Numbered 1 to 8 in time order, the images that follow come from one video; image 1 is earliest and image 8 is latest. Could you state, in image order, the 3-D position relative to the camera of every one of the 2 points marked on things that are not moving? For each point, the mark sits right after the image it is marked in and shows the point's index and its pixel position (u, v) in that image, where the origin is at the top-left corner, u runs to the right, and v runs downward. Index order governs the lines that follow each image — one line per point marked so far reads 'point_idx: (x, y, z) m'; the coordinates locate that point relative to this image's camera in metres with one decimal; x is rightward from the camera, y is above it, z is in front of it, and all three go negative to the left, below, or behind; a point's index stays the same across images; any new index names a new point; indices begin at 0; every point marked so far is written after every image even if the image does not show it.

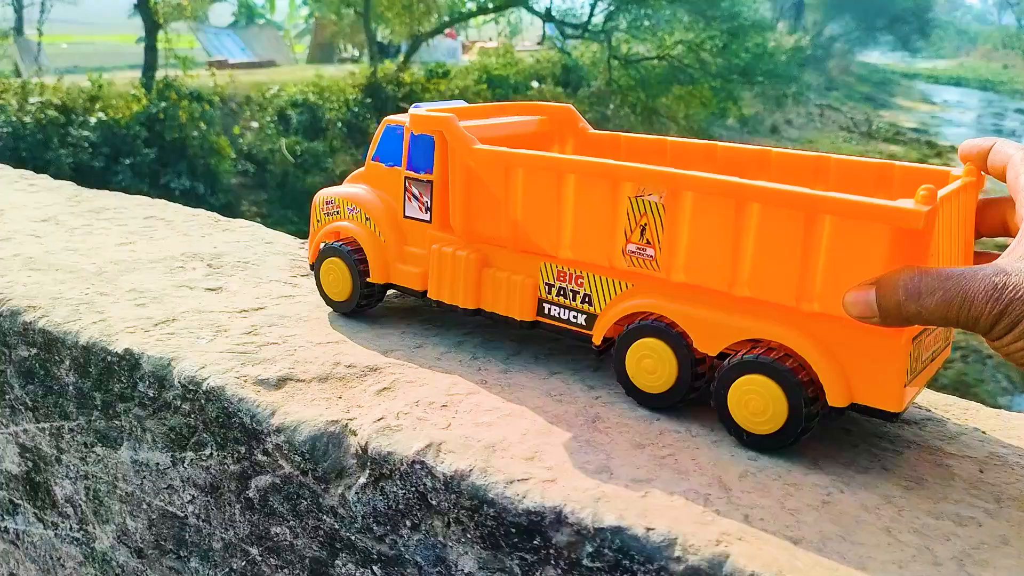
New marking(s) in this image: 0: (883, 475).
0: (+1.1, -0.6, +2.8) m
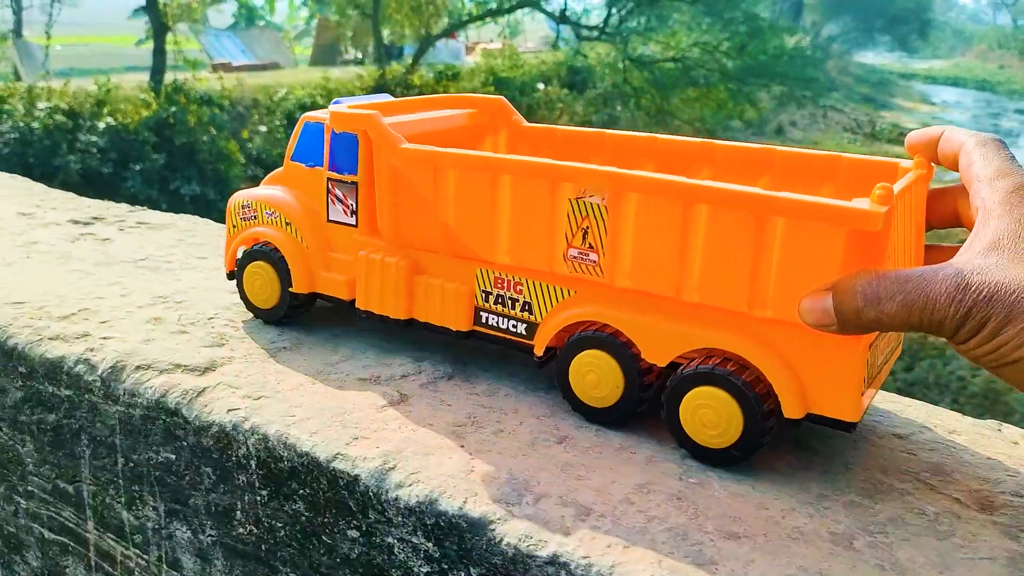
0: (+1.0, -0.7, +2.6) m
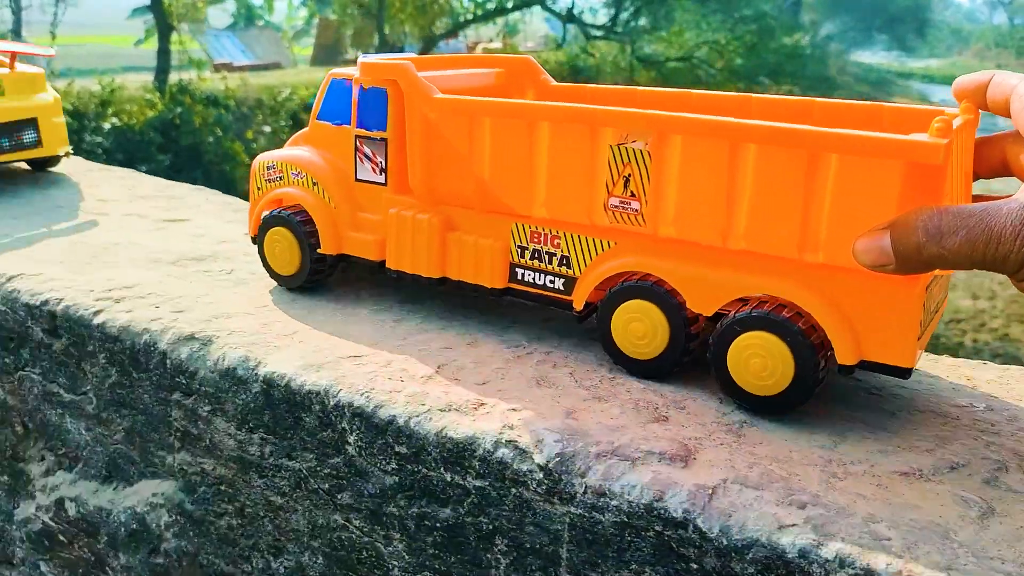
0: (+1.1, -0.5, +2.4) m
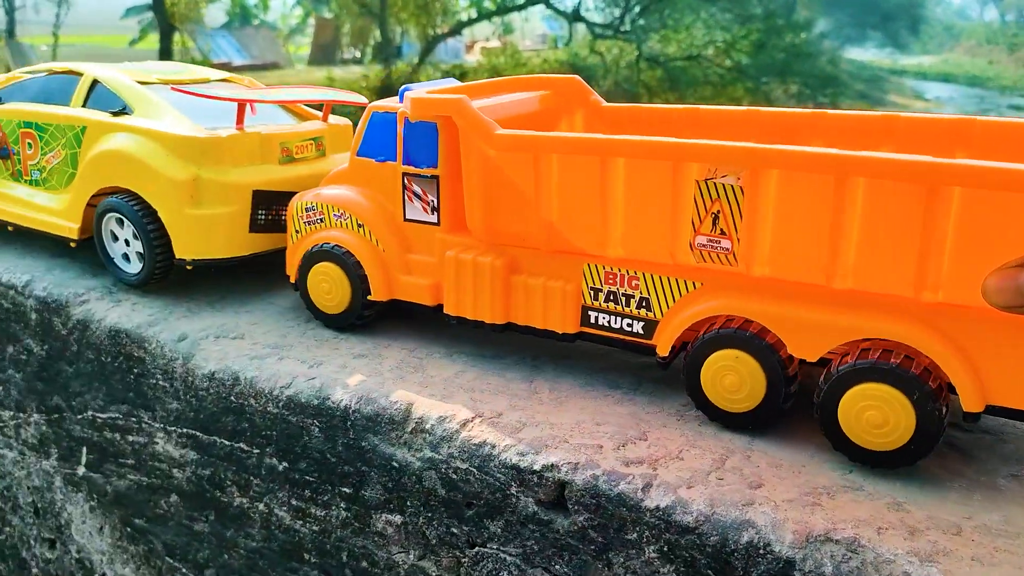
0: (+1.3, -0.6, +2.2) m
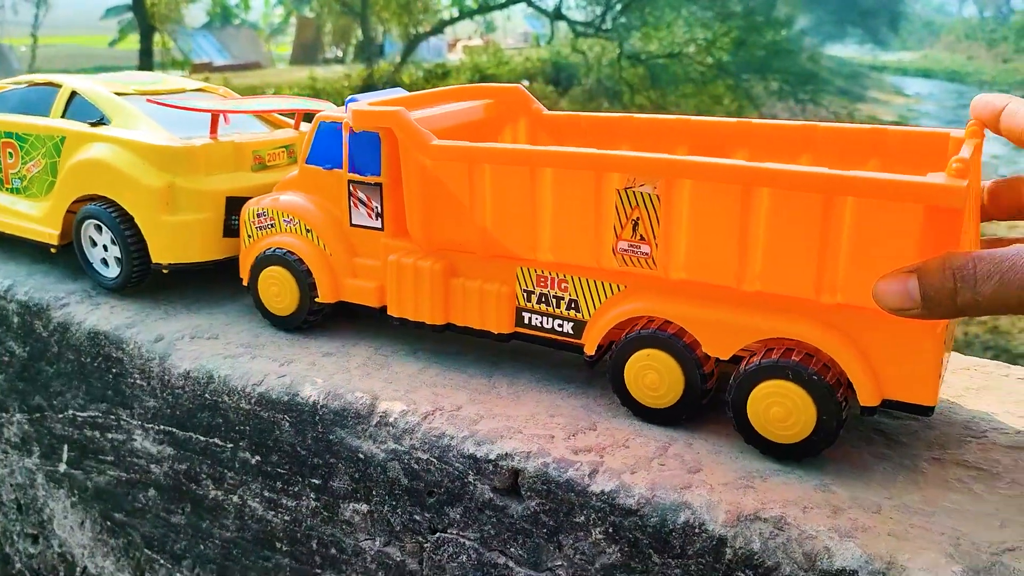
0: (+1.2, -0.6, +2.4) m
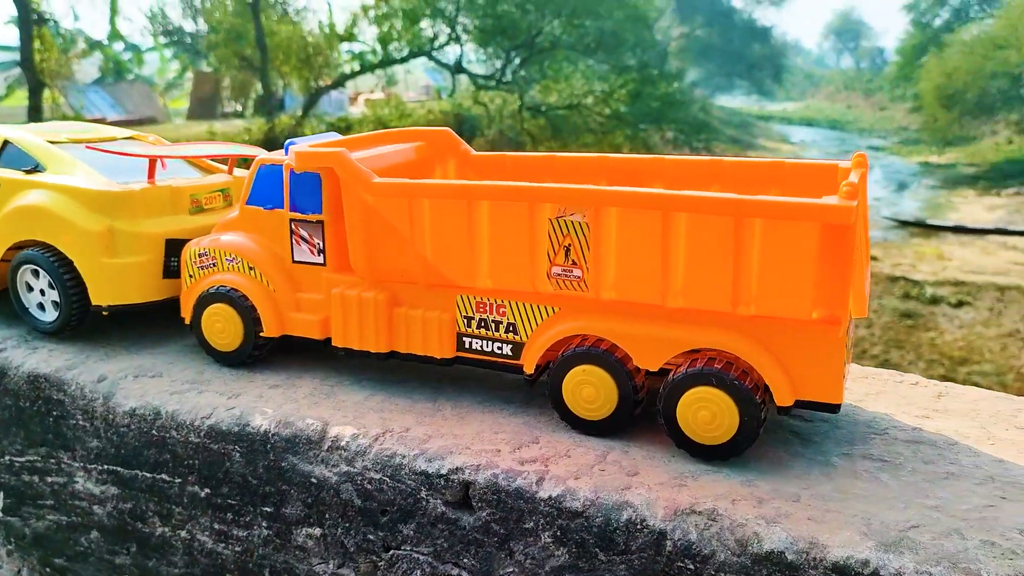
0: (+1.0, -0.7, +2.7) m
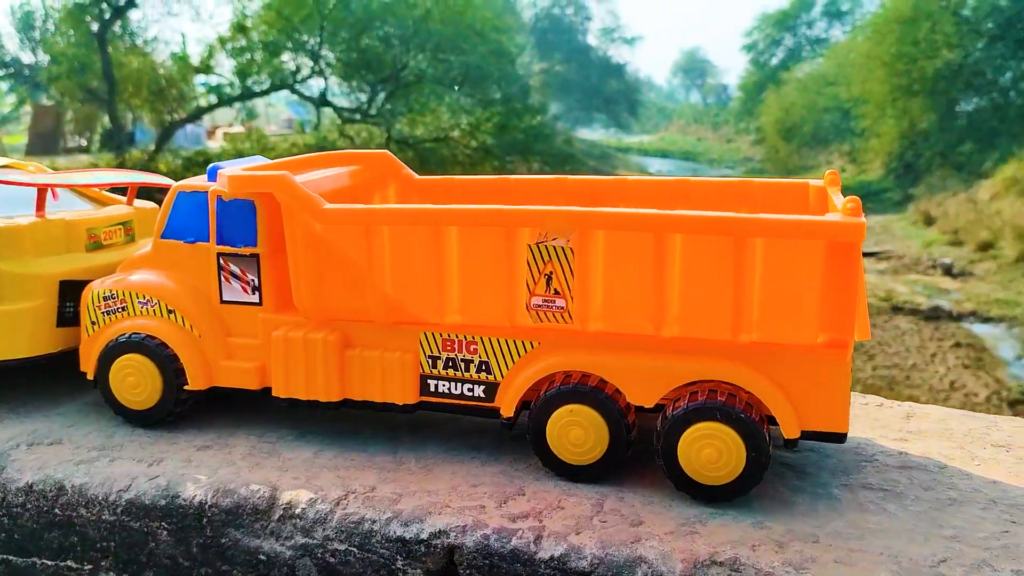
0: (+1.0, -0.7, +2.5) m
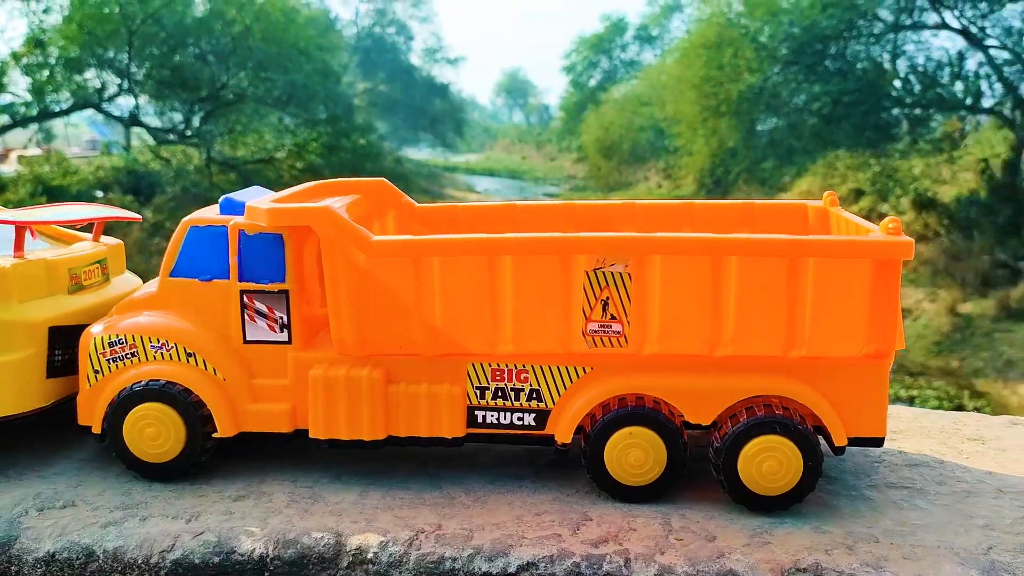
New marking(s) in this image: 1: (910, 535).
0: (+1.2, -0.8, +2.7) m
1: (+1.2, -0.7, +2.7) m
